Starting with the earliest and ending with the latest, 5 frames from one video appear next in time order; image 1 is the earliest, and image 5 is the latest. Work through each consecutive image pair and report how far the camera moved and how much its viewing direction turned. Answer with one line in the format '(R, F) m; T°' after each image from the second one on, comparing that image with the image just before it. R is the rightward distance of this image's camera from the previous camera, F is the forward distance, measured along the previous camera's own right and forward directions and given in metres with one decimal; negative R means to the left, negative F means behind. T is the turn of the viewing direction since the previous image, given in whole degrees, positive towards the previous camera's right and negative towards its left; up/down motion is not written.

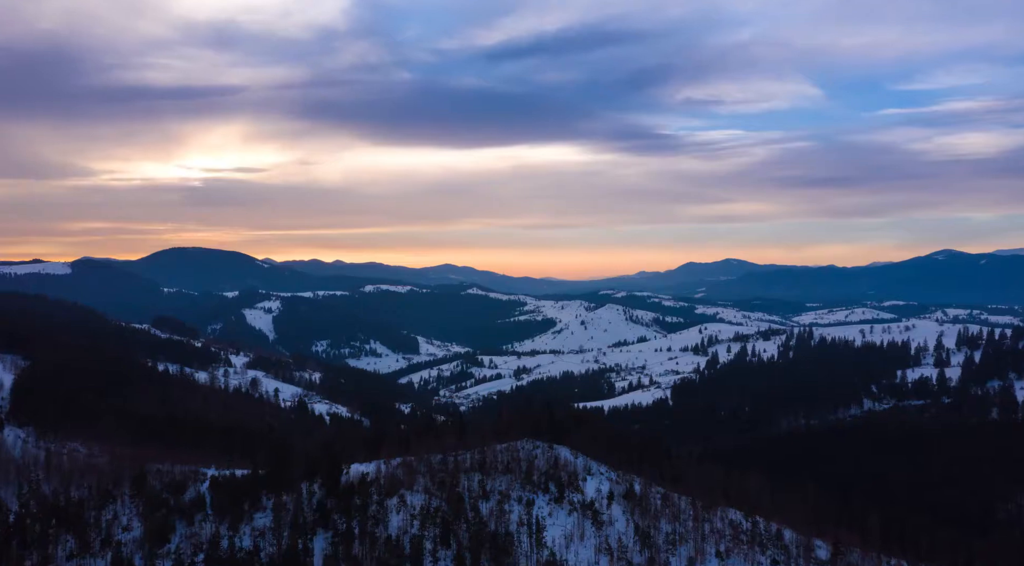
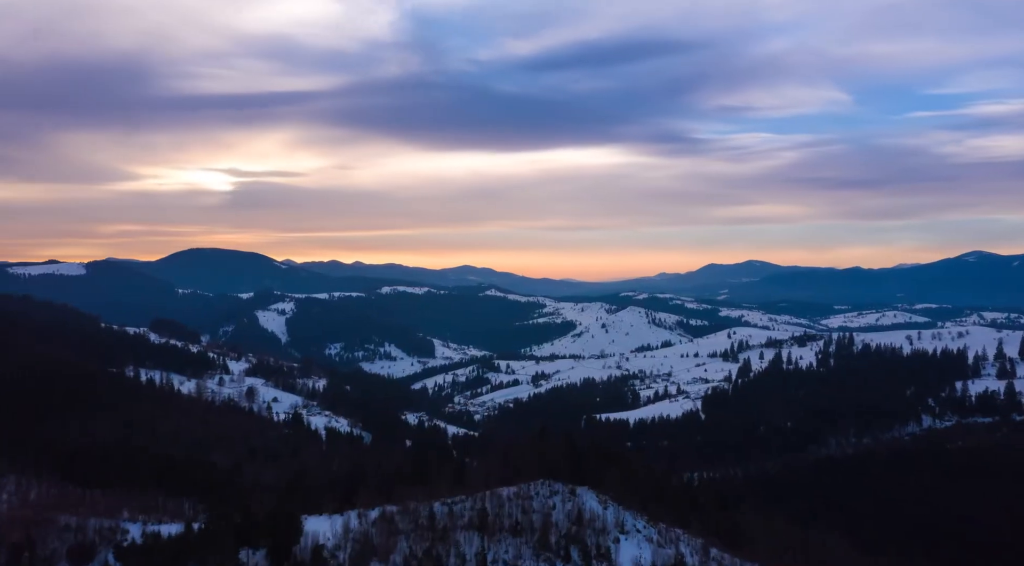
(+0.3, +7.9) m; -1°
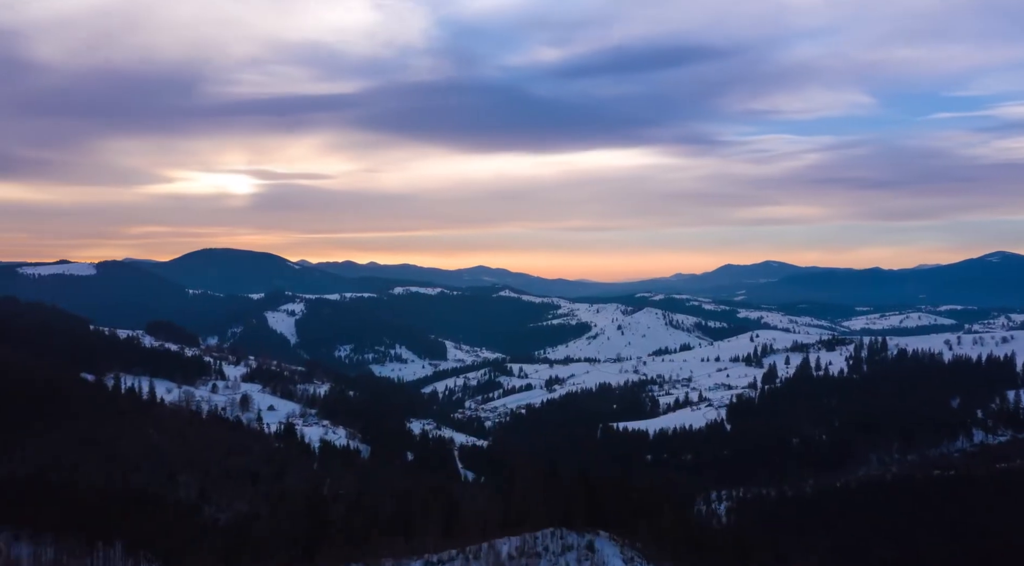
(+0.3, +6.0) m; -1°
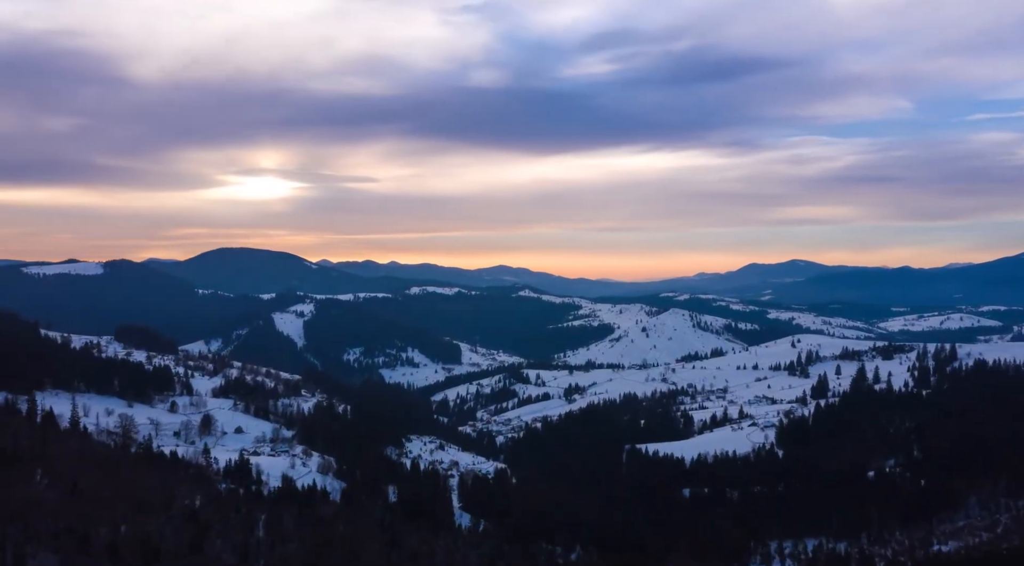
(+0.9, +13.4) m; -1°
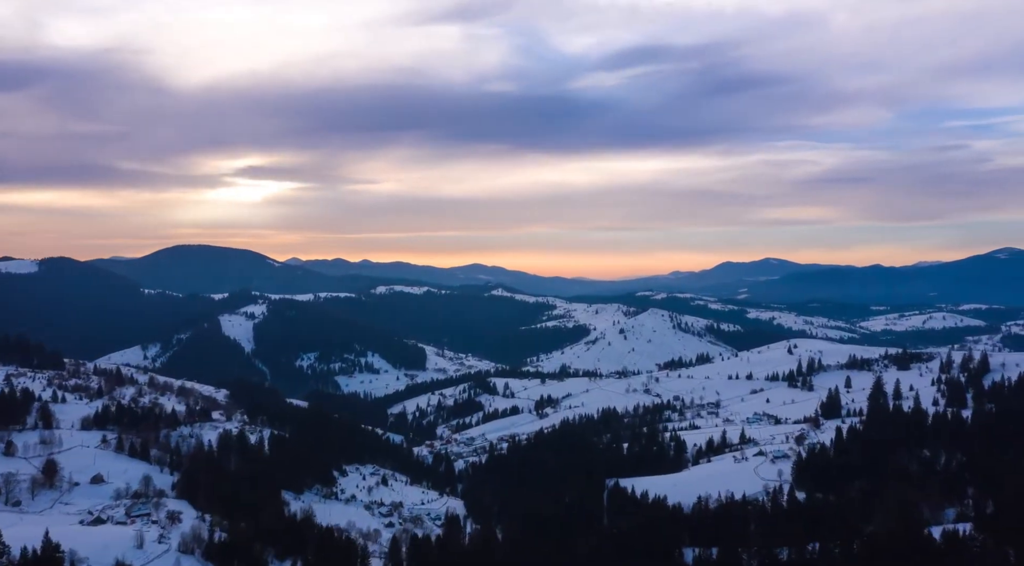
(+1.5, +16.6) m; +2°
